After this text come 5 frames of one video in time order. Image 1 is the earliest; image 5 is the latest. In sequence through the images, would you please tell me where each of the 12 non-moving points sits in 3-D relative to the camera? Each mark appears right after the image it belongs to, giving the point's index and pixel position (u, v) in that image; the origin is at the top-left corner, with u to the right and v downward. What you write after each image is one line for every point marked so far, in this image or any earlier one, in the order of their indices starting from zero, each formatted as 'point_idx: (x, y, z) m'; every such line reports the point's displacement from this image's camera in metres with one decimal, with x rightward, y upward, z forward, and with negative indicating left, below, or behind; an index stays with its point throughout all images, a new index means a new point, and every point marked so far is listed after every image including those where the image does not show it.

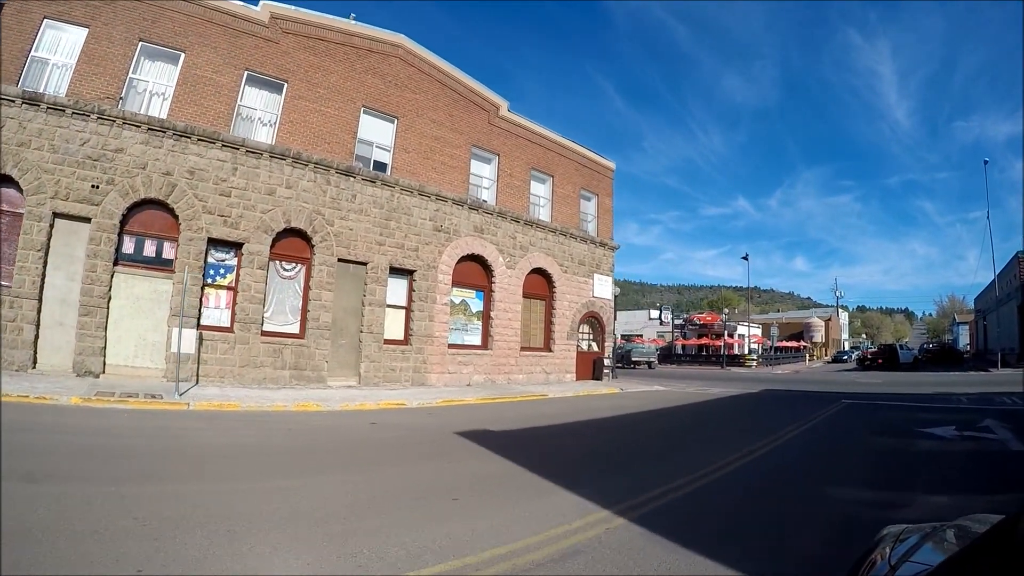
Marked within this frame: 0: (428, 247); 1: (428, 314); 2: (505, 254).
0: (-2.6, +1.3, +17.7) m
1: (-2.6, -0.8, +17.6) m
2: (-0.1, +1.1, +19.0) m
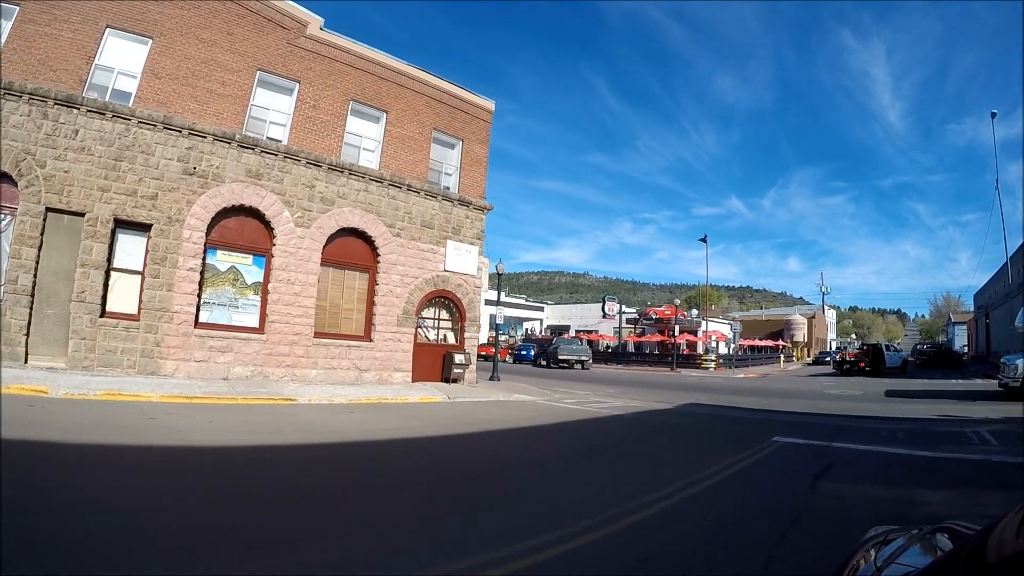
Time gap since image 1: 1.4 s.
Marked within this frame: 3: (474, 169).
0: (-8.2, +2.2, +13.7) m
1: (-8.2, +0.1, +13.5) m
2: (-5.4, +2.0, +14.3) m
3: (-1.2, +3.5, +16.9) m
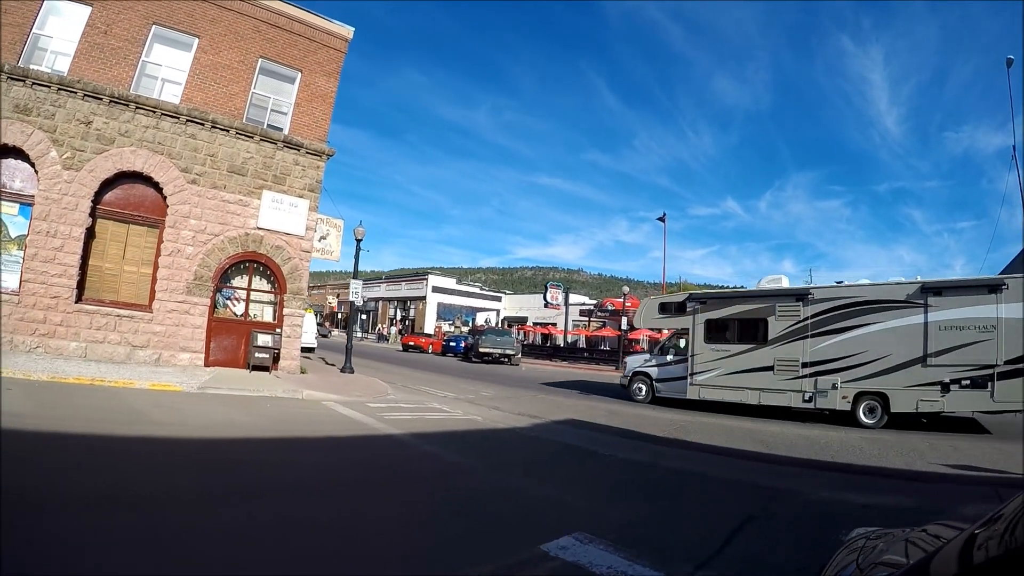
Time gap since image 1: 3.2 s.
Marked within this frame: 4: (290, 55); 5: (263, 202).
0: (-12.2, +3.2, +12.0) m
1: (-12.3, +1.2, +11.8) m
2: (-9.4, +3.0, +12.0) m
3: (-4.7, +4.3, +13.7) m
4: (-5.2, +5.5, +13.6) m
5: (-5.5, +1.9, +12.8) m
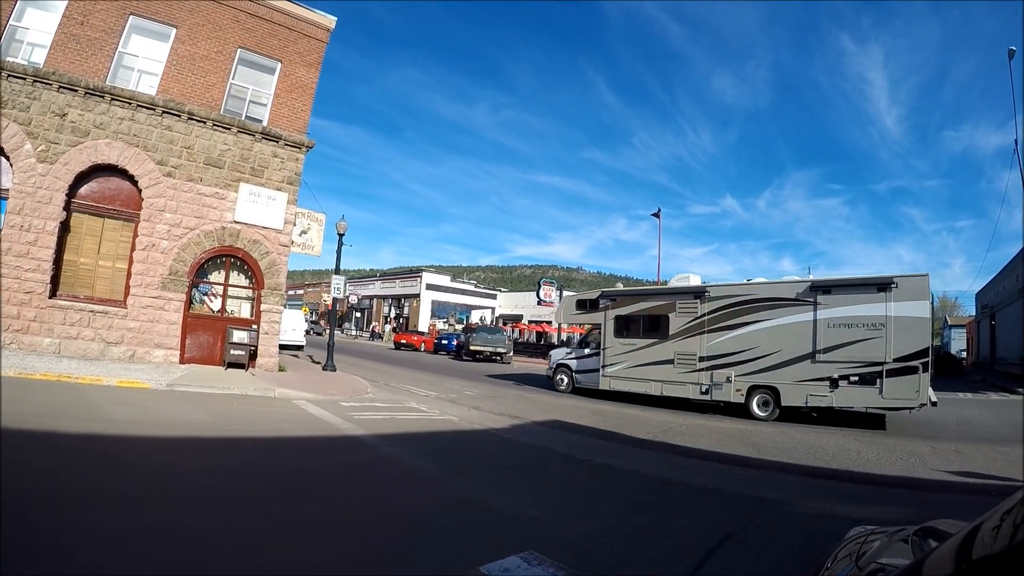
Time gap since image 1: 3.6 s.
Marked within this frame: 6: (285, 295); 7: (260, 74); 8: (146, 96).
0: (-12.6, +3.4, +11.9) m
1: (-12.7, +1.3, +11.7) m
2: (-9.8, +3.1, +11.8) m
3: (-5.0, +4.4, +13.4) m
4: (-5.5, +5.6, +13.3) m
5: (-5.9, +2.0, +12.6) m
6: (-5.1, -0.2, +12.8) m
7: (-5.8, +5.0, +13.3) m
8: (-7.7, +4.0, +12.1) m
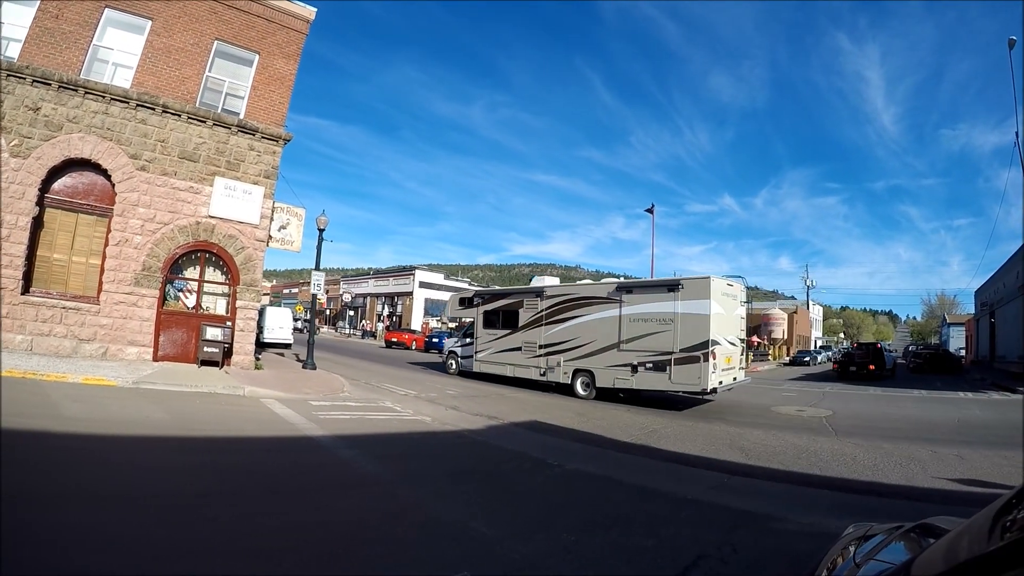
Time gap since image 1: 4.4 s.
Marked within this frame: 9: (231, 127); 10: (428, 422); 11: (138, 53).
0: (-13.0, +3.4, +11.8) m
1: (-13.1, +1.4, +11.6) m
2: (-10.2, +3.2, +11.7) m
3: (-5.4, +4.5, +13.1) m
4: (-5.9, +5.7, +13.1) m
5: (-6.3, +2.1, +12.4) m
6: (-5.5, -0.1, +12.6) m
7: (-6.2, +5.1, +13.1) m
8: (-8.1, +4.1, +11.9) m
9: (-6.0, +3.4, +12.6) m
10: (-1.4, -2.4, +10.1) m
11: (-8.1, +5.1, +12.4) m
